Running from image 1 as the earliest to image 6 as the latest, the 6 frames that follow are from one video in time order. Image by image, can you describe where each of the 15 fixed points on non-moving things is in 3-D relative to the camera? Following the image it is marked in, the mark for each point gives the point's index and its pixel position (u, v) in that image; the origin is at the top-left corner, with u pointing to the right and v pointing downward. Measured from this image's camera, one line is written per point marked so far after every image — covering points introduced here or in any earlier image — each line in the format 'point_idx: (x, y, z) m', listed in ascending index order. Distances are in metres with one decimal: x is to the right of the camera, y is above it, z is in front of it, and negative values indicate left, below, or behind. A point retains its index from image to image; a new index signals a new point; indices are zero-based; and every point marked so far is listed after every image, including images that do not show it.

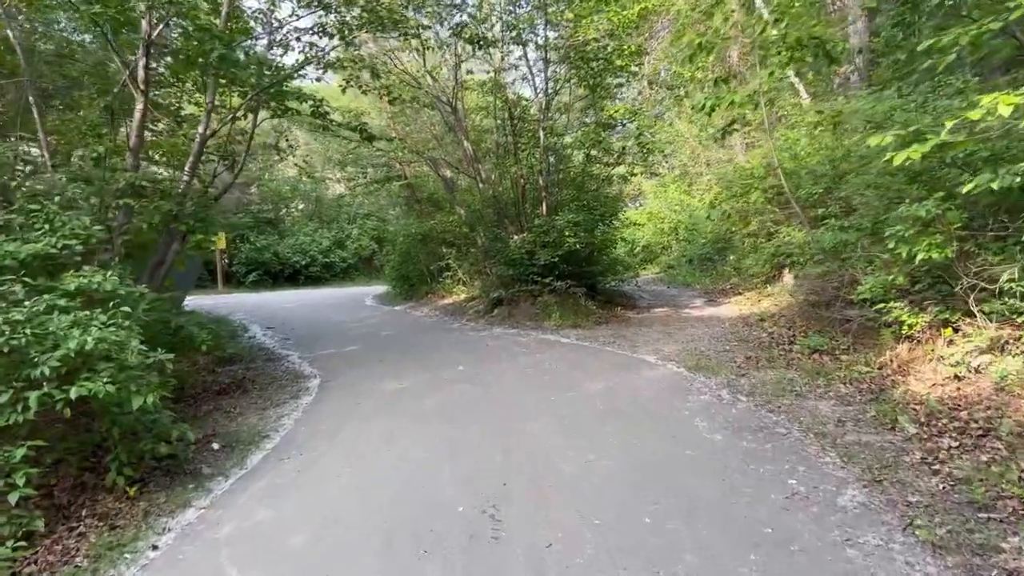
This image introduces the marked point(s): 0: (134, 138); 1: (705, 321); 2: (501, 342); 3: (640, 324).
0: (-3.3, +1.3, +6.9) m
1: (+2.8, -0.5, +11.4) m
2: (-0.1, -0.6, +9.4) m
3: (+1.8, -0.5, +11.3) m
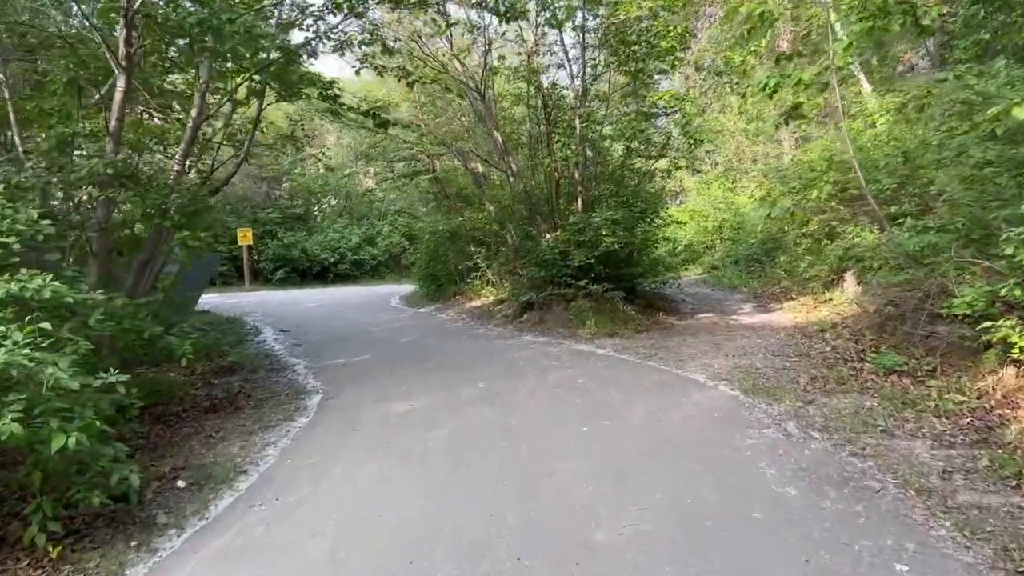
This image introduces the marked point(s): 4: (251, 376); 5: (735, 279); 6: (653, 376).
0: (-3.1, +1.3, +6.1) m
1: (+3.2, -0.6, +10.3) m
2: (+0.2, -0.7, +8.4) m
3: (+2.2, -0.6, +10.2) m
4: (-2.5, -0.8, +7.7) m
5: (+5.0, +0.2, +17.7) m
6: (+1.2, -0.8, +6.8) m
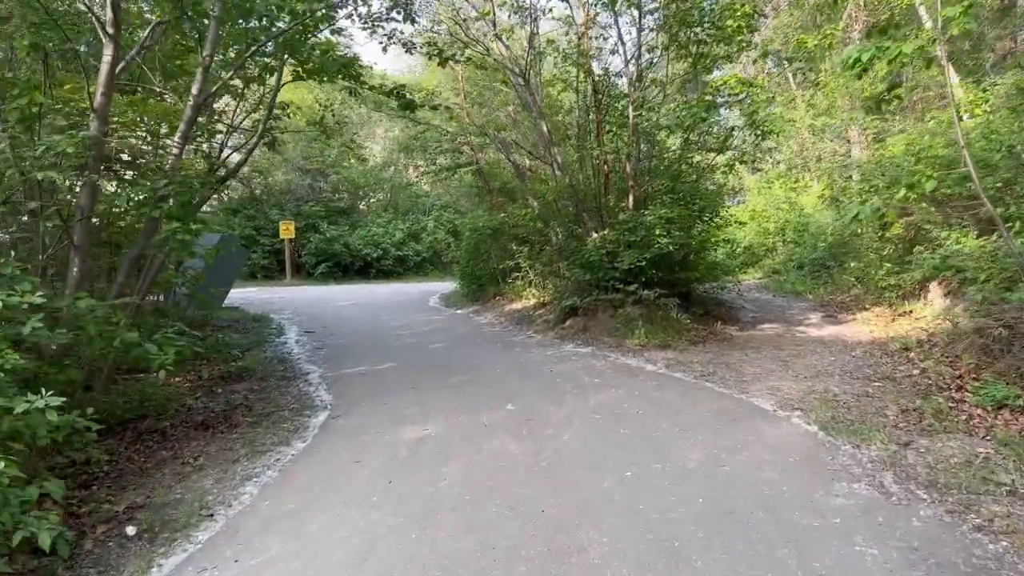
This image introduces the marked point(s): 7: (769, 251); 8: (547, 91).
0: (-2.8, +1.3, +5.4) m
1: (+3.7, -0.7, +9.2) m
2: (+0.6, -0.7, +7.5) m
3: (+2.7, -0.7, +9.2) m
4: (-2.2, -0.8, +6.9) m
5: (+6.0, +0.1, +16.4) m
6: (+1.5, -0.9, +5.9) m
7: (+6.5, +0.9, +19.9) m
8: (+0.5, +2.9, +11.5) m
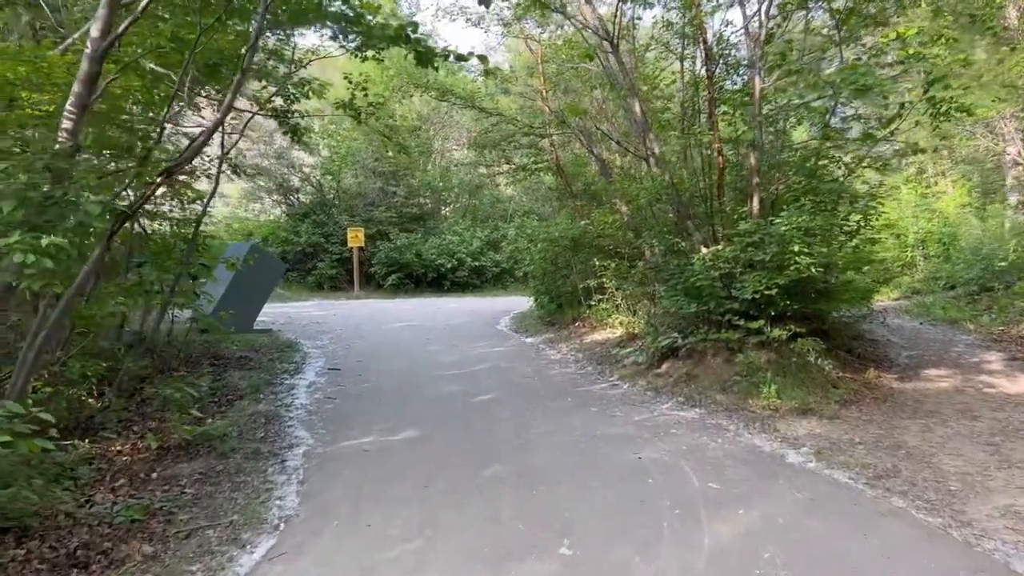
0: (-2.6, +1.1, +3.4) m
1: (+4.3, -1.0, +6.4) m
2: (+1.0, -1.0, +5.1) m
3: (+3.3, -1.0, +6.5) m
4: (-1.8, -1.1, +4.8) m
5: (+7.5, -0.4, +13.3) m
6: (+1.7, -1.2, +3.3) m
7: (+8.4, +0.4, +16.7) m
8: (+1.5, +2.5, +9.1) m
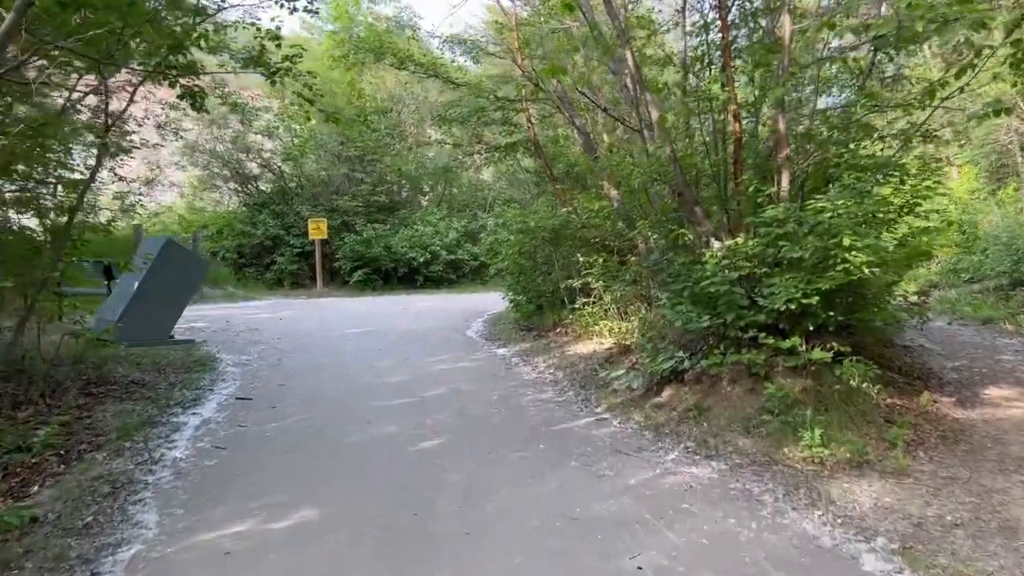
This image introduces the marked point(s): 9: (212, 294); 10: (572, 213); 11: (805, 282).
0: (-2.8, +1.0, +1.7) m
1: (+4.0, -1.0, +4.8) m
2: (+0.7, -1.1, +3.4) m
3: (+3.0, -1.1, +4.8) m
4: (-2.1, -1.2, +3.1) m
5: (+7.1, -0.3, +11.7) m
6: (+1.5, -1.2, +1.7) m
7: (+7.9, +0.6, +15.1) m
8: (+1.1, +2.5, +7.3) m
9: (-5.7, -0.1, +15.0) m
10: (+0.7, +0.8, +8.6) m
11: (+1.8, 0.0, +4.9) m
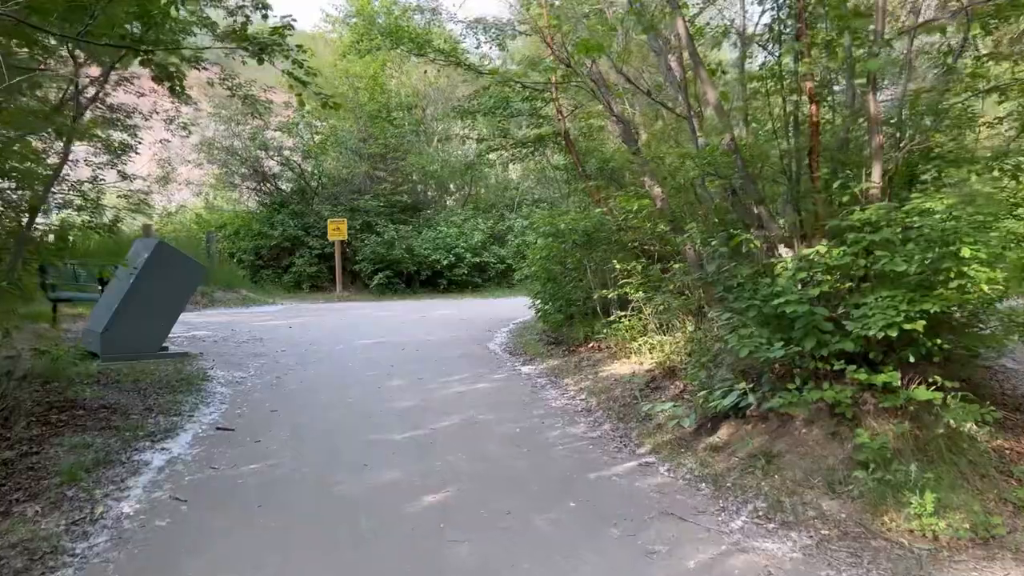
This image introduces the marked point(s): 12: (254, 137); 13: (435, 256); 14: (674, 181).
0: (-2.8, +0.9, +0.8) m
1: (+4.1, -1.2, +3.6) m
2: (+0.8, -1.2, +2.4) m
3: (+3.2, -1.2, +3.8) m
4: (-2.0, -1.3, +2.2) m
5: (+7.4, -0.5, +10.5) m
6: (+1.5, -1.3, +0.7) m
7: (+8.4, +0.4, +13.9) m
8: (+1.4, +2.4, +6.3) m
9: (-5.2, -0.2, +14.3) m
10: (+0.9, +0.7, +7.6) m
11: (+2.0, -0.1, +3.9) m
12: (-5.7, +3.3, +17.2) m
13: (-1.7, +0.7, +17.6) m
14: (+1.3, +0.8, +6.1) m
